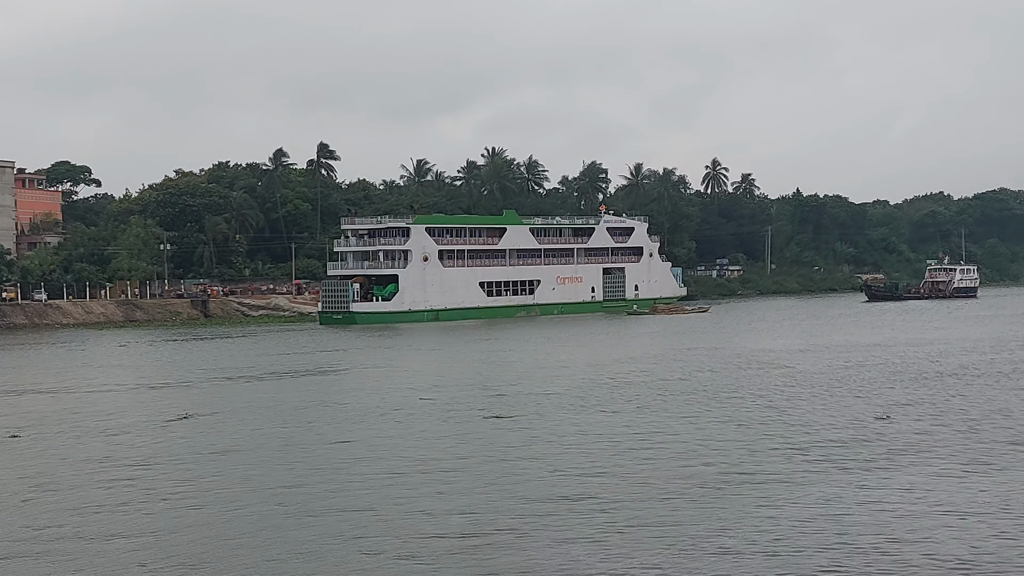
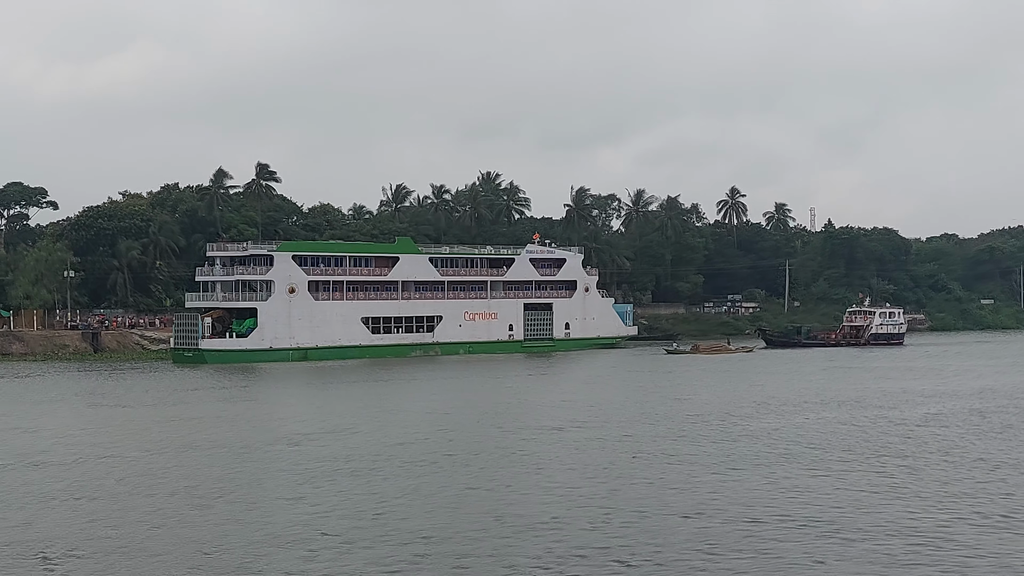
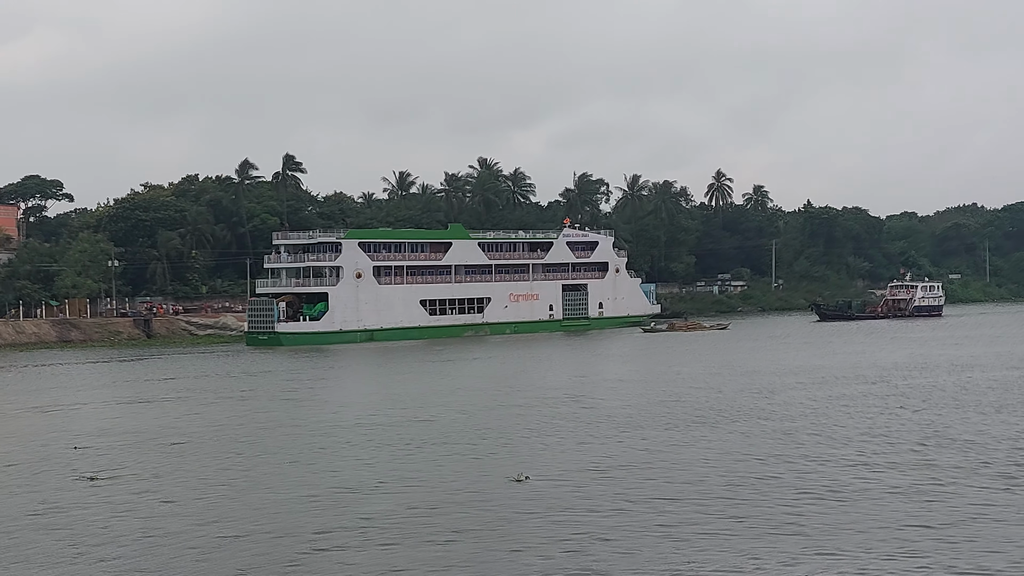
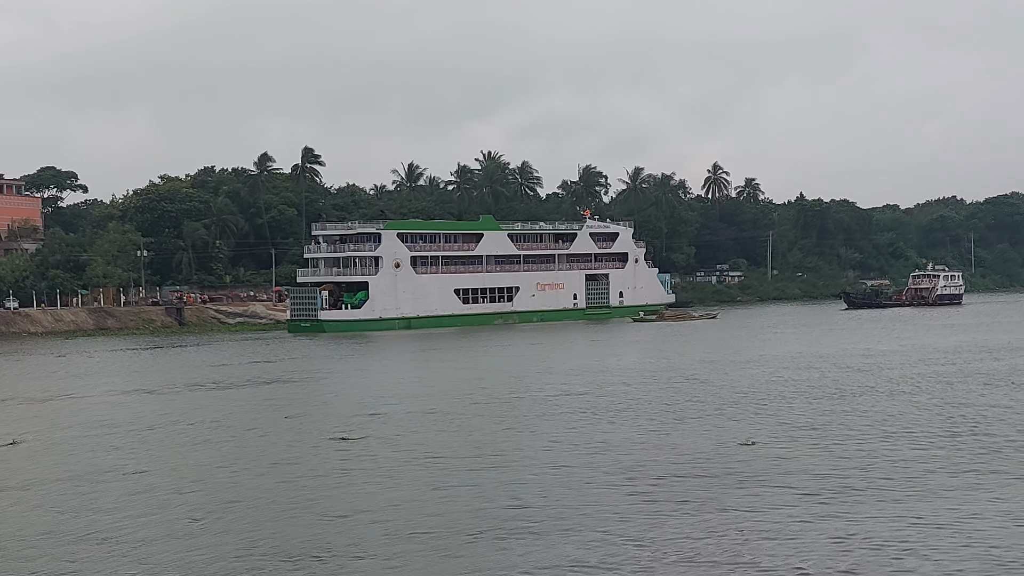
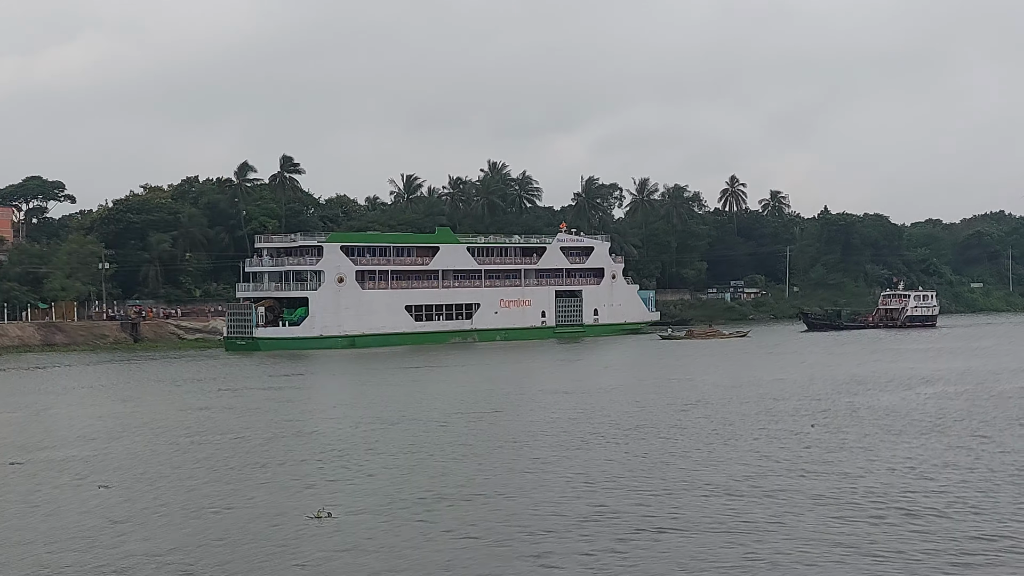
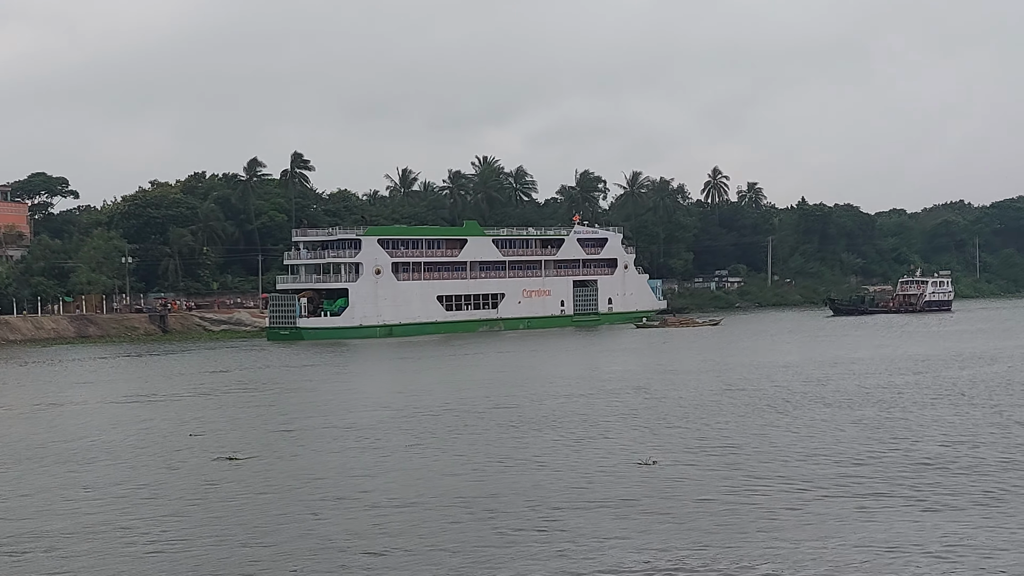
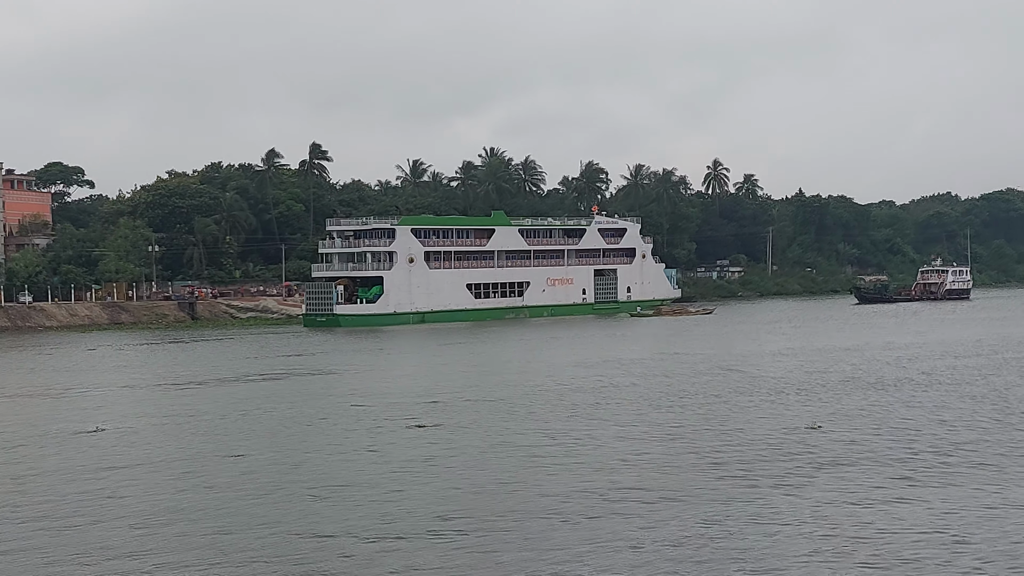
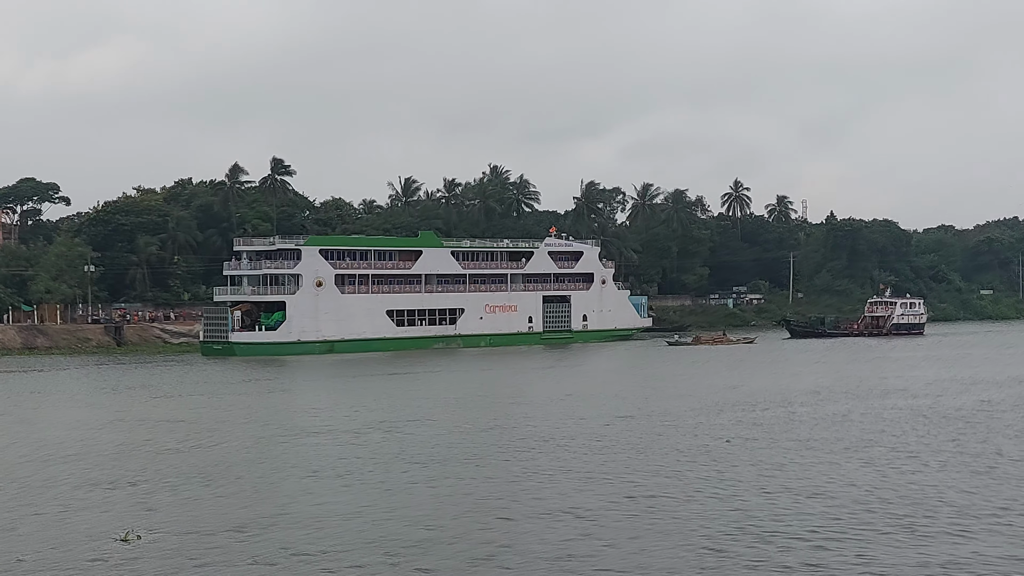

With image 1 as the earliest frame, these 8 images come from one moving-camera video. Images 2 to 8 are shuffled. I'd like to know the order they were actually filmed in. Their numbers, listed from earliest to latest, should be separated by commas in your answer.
7, 4, 6, 3, 5, 8, 2
